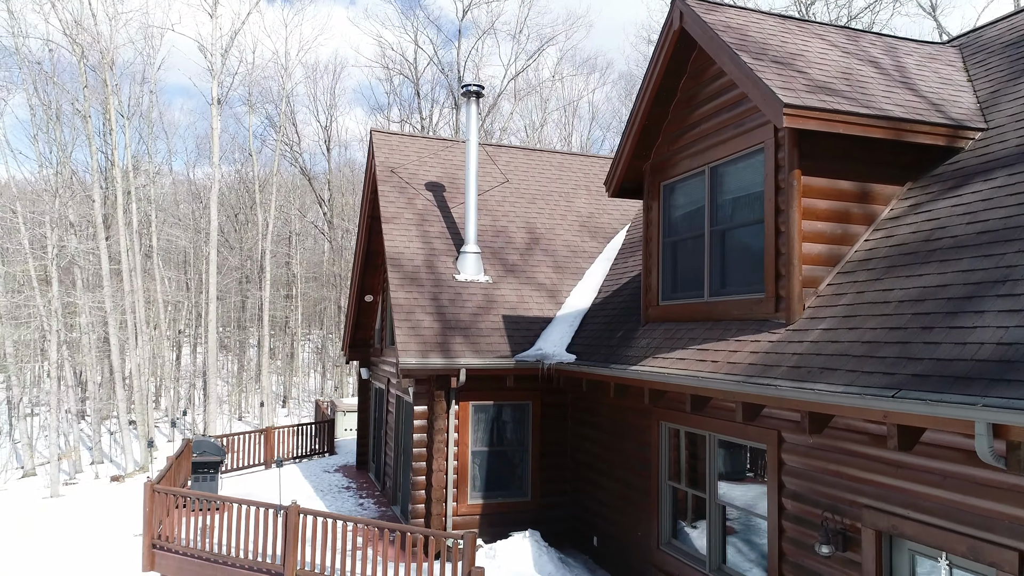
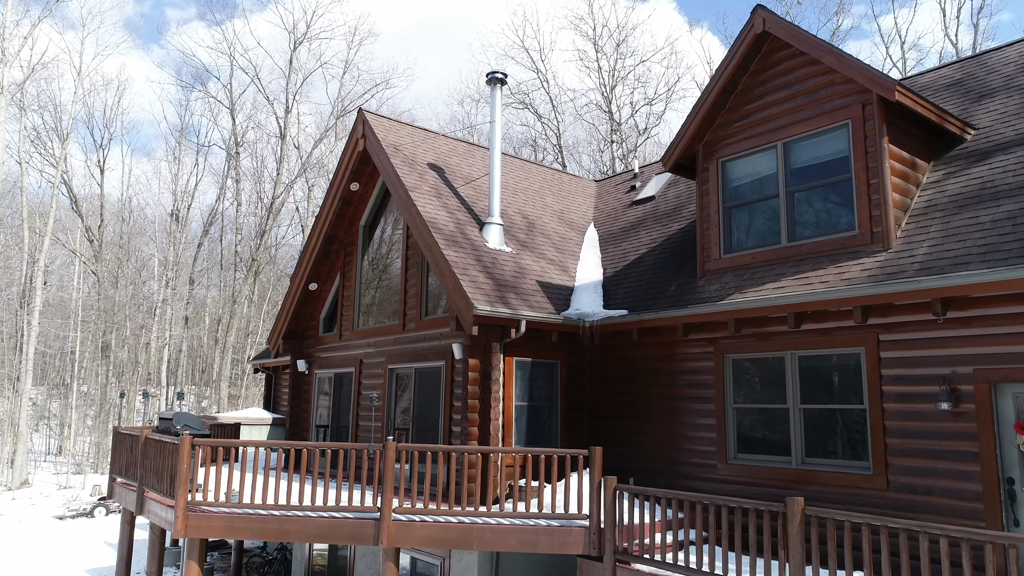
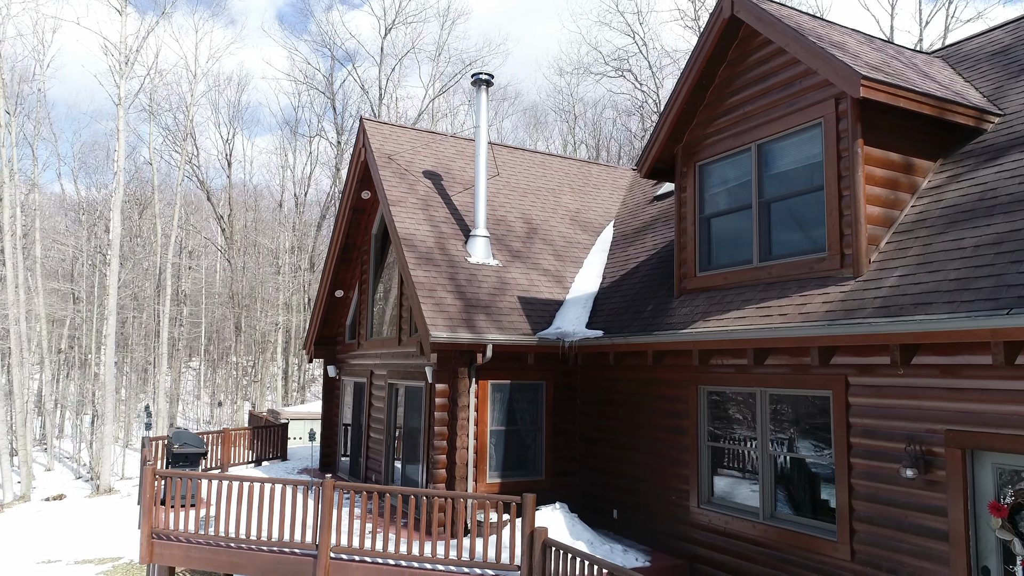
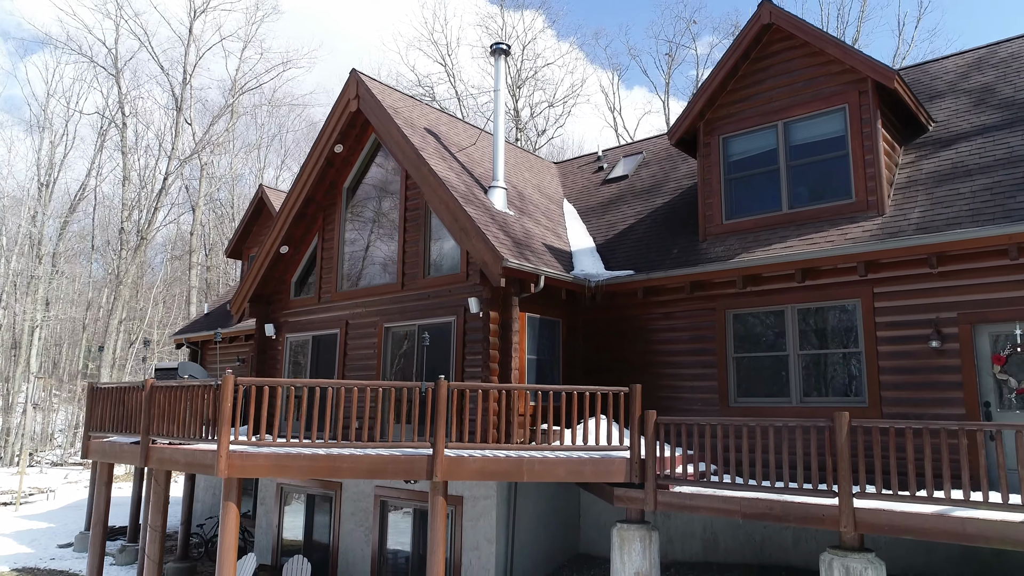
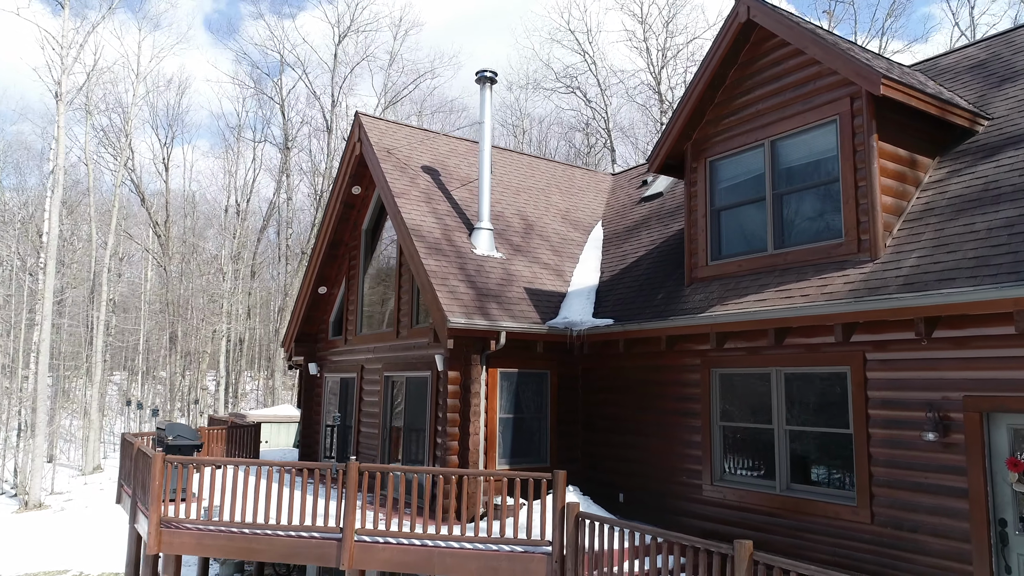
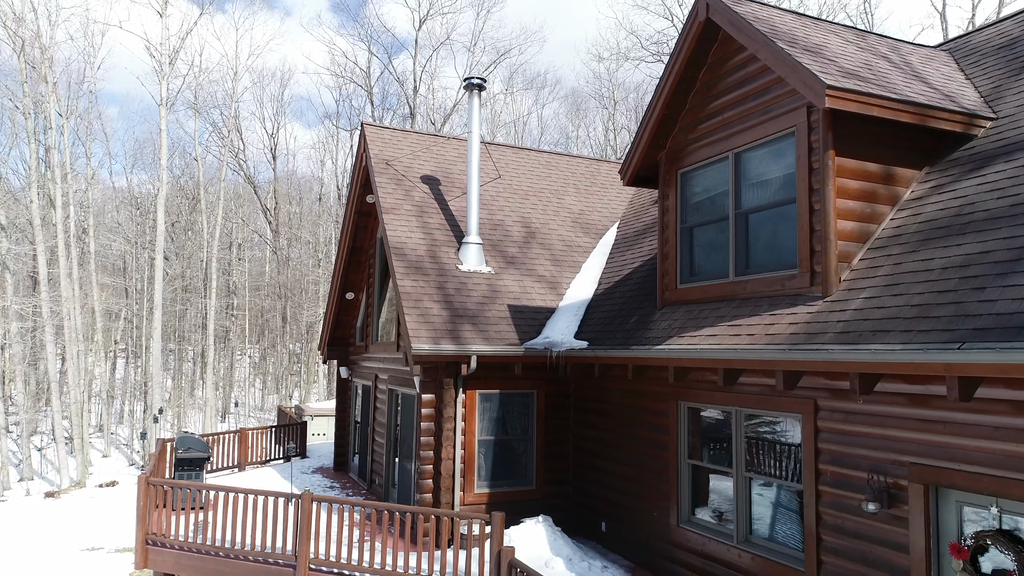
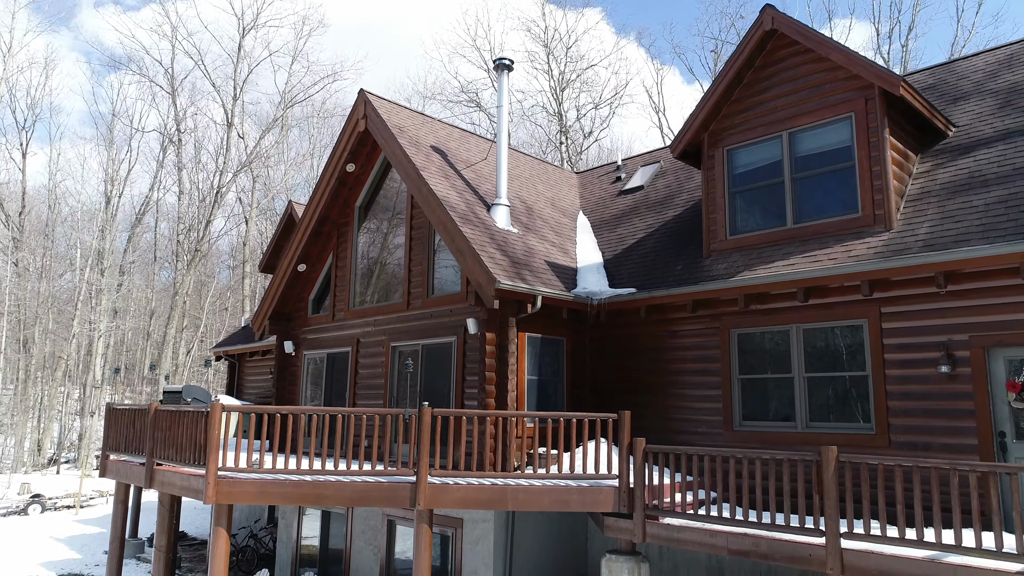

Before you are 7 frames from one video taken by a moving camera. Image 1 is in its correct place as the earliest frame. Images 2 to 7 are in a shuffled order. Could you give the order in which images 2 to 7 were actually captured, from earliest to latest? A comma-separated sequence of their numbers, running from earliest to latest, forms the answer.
6, 3, 5, 2, 7, 4
